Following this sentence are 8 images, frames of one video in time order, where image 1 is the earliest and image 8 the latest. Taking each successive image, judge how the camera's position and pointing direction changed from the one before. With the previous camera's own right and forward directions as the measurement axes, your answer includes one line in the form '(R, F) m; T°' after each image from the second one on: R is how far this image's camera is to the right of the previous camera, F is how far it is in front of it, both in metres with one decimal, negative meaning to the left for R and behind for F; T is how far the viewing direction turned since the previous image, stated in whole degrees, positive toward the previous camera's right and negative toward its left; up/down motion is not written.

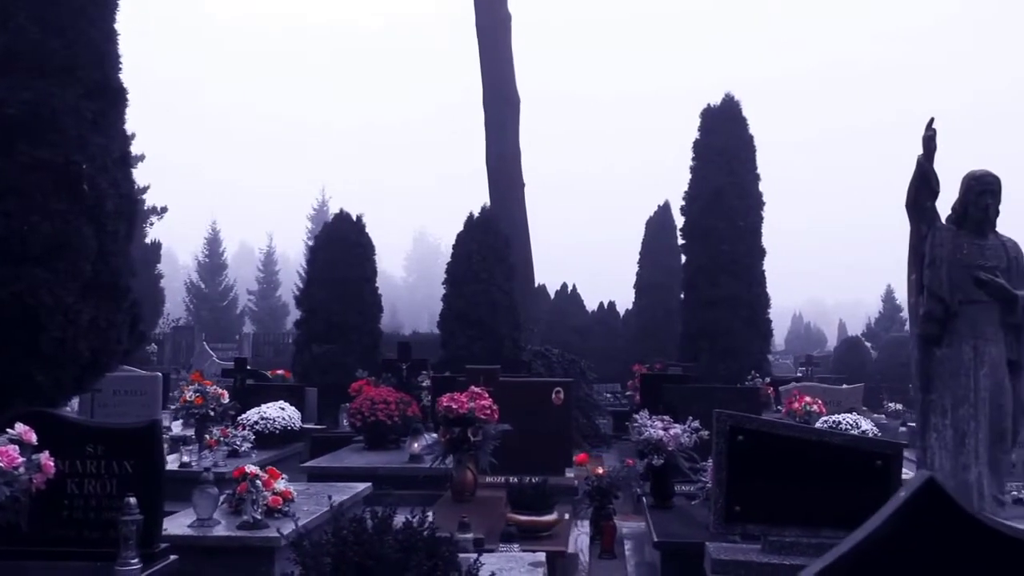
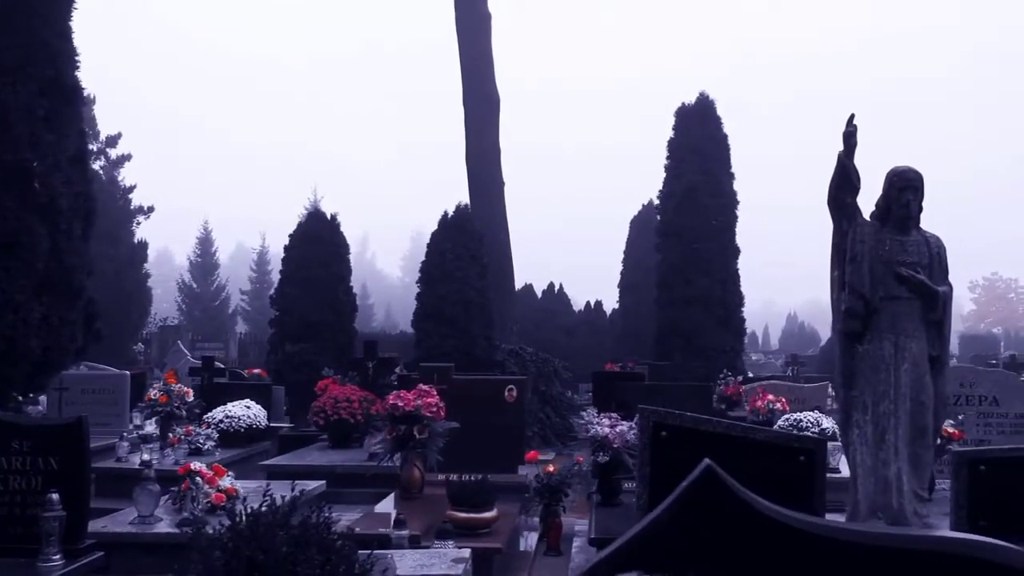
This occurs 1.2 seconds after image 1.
(+0.5, 0.0) m; 0°
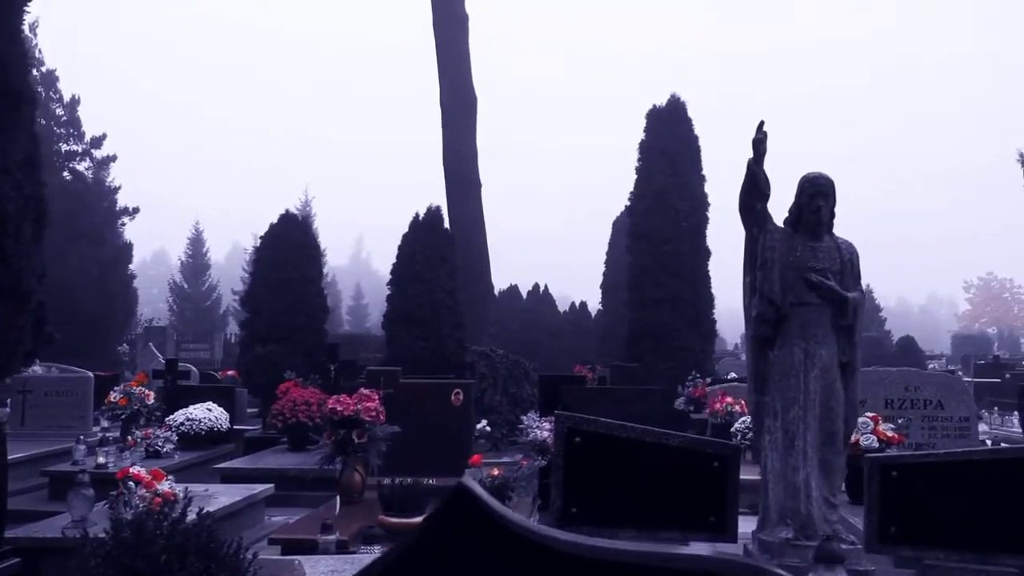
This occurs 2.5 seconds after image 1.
(+0.6, 0.0) m; 0°
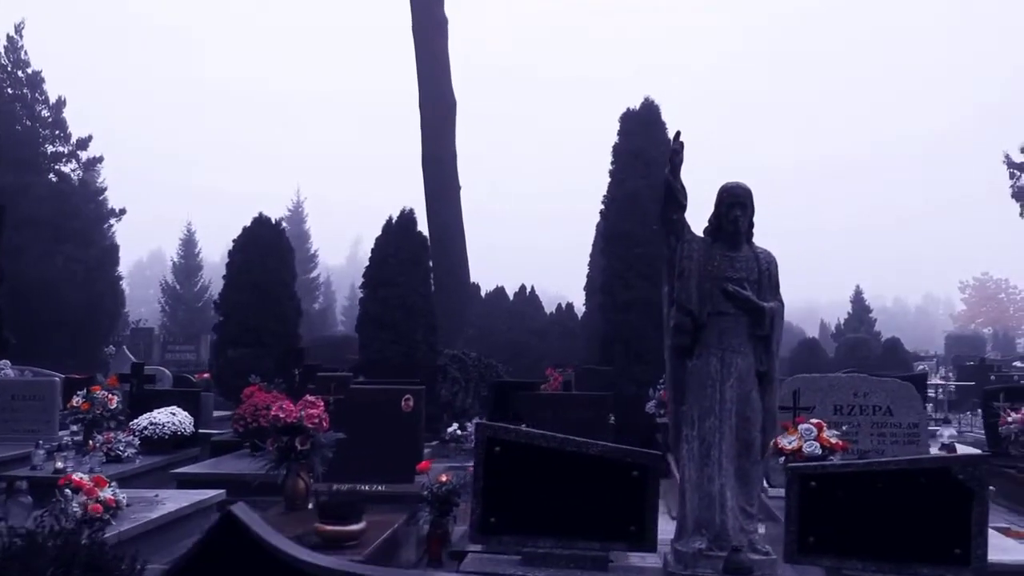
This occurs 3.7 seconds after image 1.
(+0.5, 0.0) m; 0°
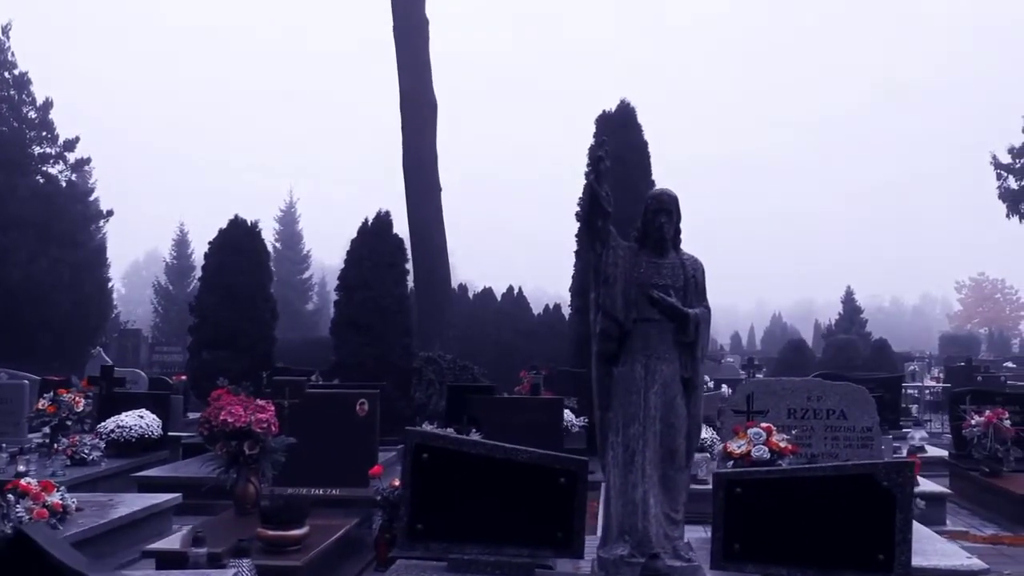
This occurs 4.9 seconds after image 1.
(+0.5, 0.0) m; 0°
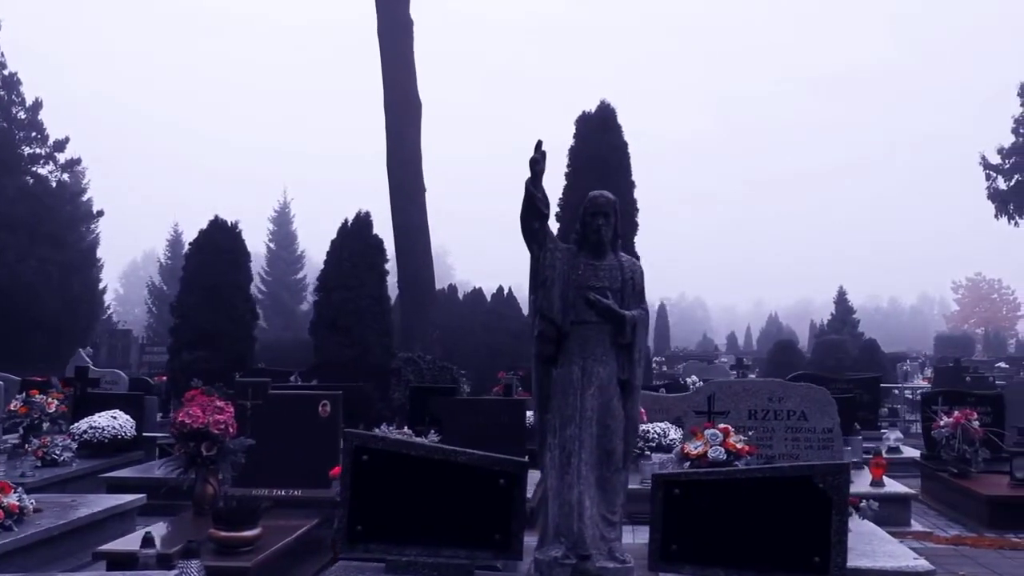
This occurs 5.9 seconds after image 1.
(+0.4, 0.0) m; 0°
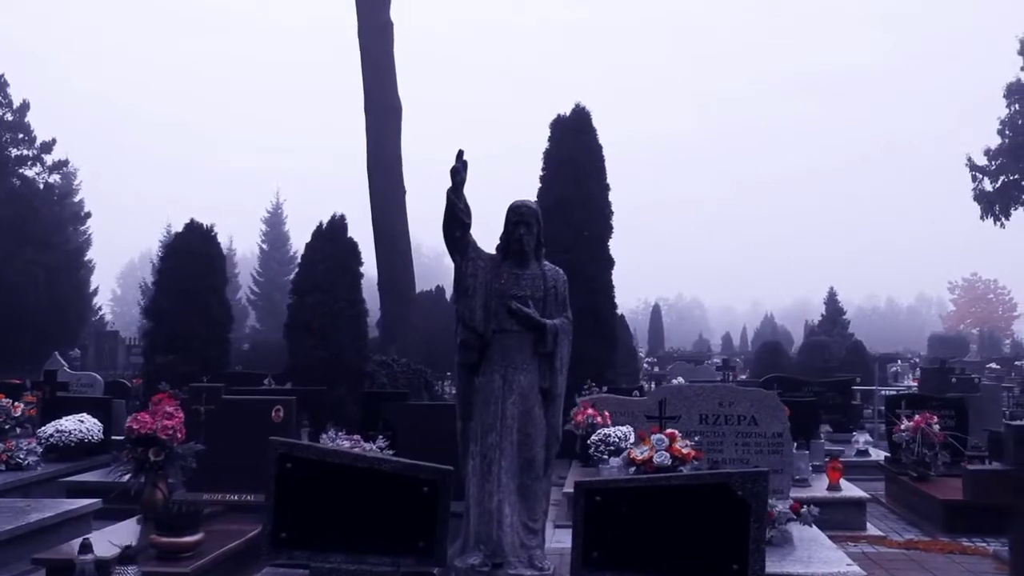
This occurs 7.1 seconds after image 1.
(+0.5, 0.0) m; 0°
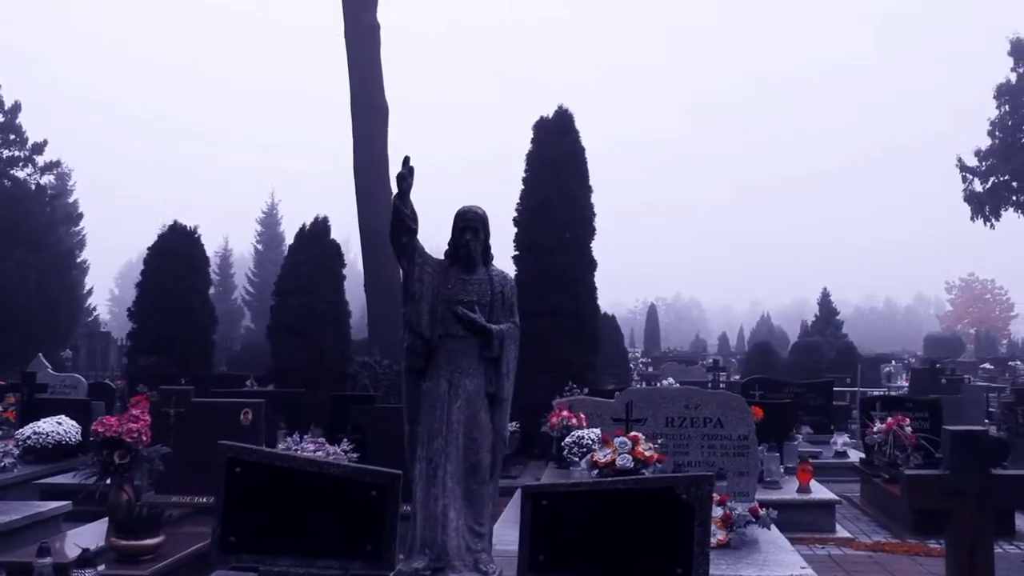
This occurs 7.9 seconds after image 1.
(+0.3, 0.0) m; 0°
